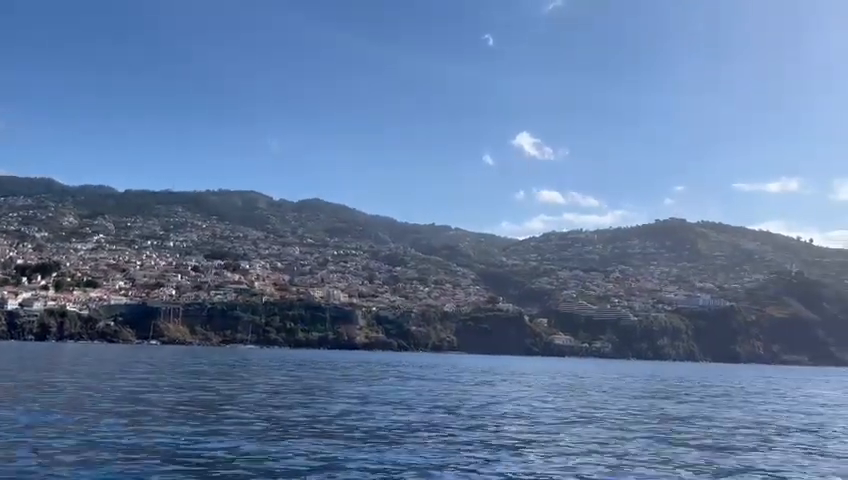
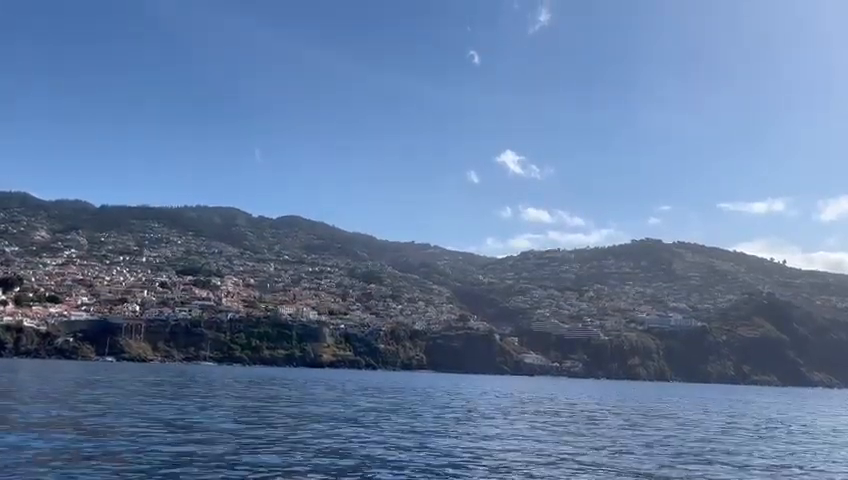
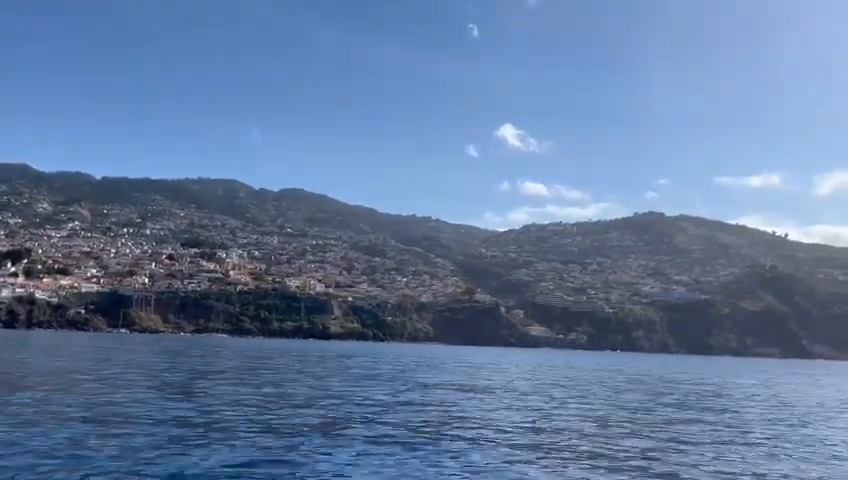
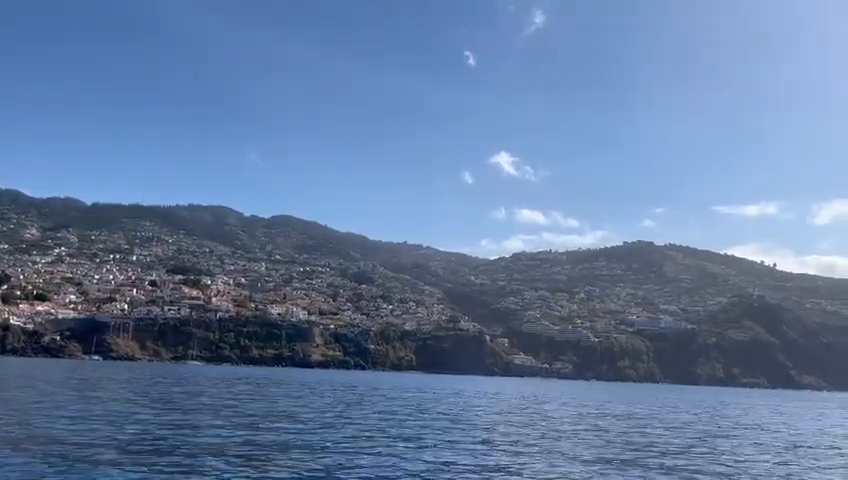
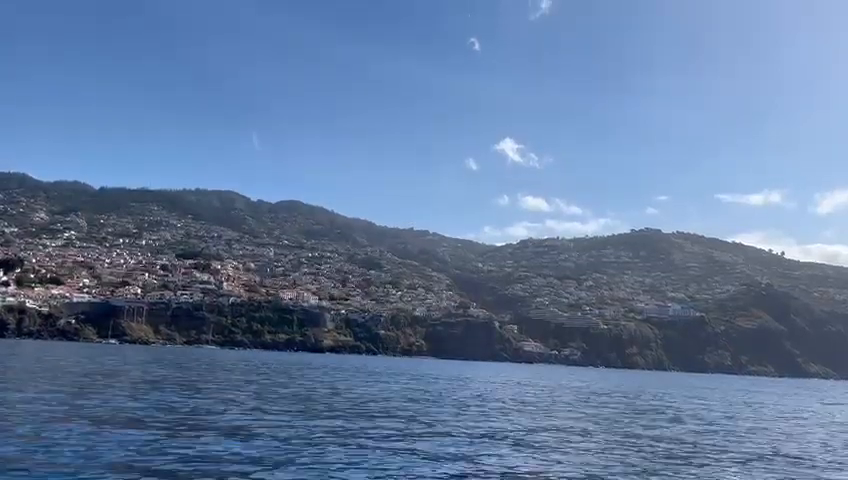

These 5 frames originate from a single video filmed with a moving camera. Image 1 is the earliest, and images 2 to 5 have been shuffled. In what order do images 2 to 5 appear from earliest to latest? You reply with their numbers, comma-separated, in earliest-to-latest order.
3, 5, 2, 4
